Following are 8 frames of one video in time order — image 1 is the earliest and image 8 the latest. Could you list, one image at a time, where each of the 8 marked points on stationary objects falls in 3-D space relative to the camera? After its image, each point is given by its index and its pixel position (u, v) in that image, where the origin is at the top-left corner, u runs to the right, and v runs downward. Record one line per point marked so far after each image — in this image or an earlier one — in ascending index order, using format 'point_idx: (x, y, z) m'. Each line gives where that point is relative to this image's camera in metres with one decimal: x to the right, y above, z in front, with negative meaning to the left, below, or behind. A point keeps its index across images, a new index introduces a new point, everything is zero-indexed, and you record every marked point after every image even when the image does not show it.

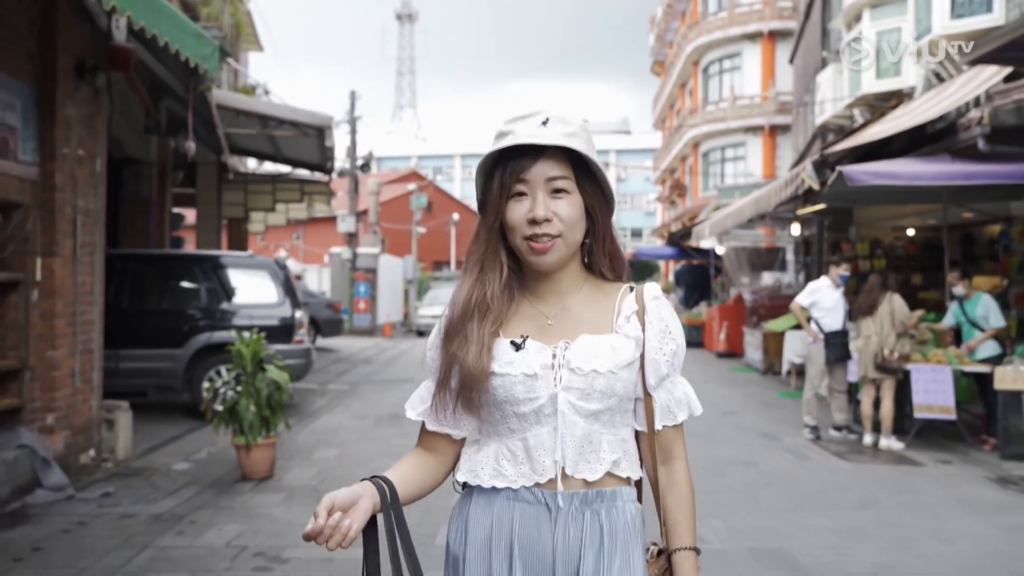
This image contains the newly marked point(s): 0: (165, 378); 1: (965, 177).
0: (-3.6, -0.9, +9.2) m
1: (+4.1, +1.0, +7.9) m
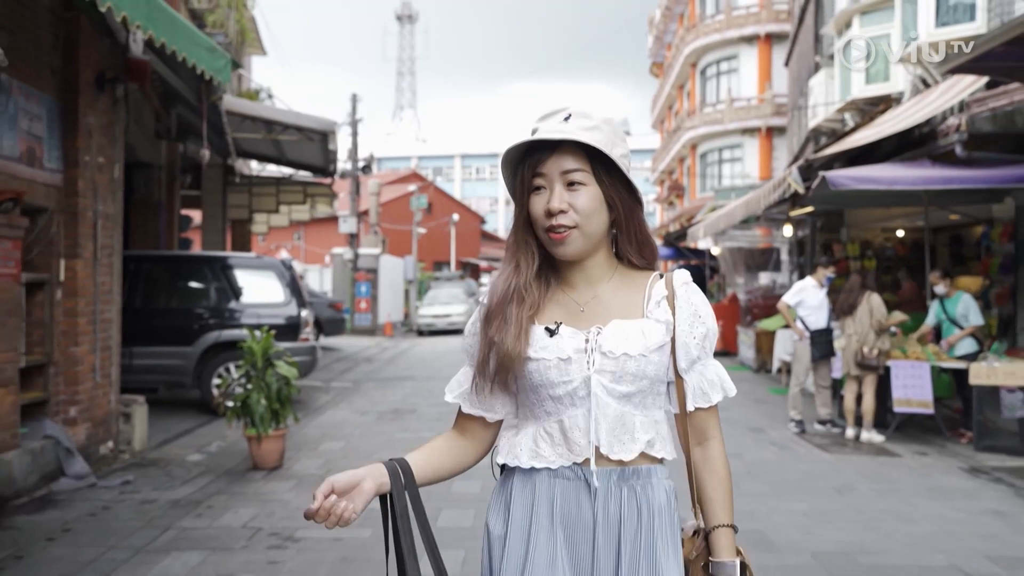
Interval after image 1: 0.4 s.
0: (-3.6, -0.9, +9.5) m
1: (+4.1, +1.0, +8.2) m
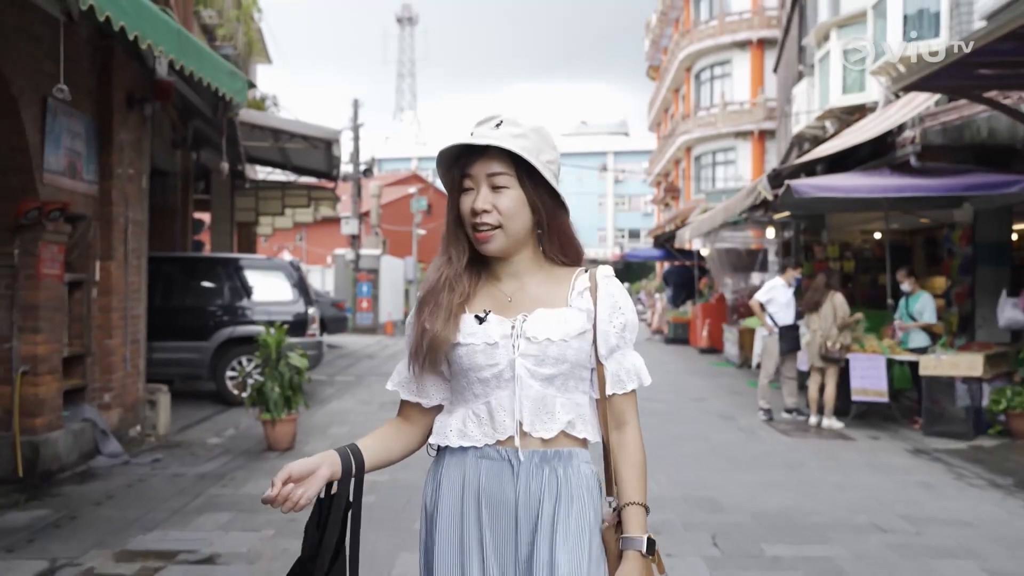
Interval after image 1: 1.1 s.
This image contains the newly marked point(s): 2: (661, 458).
0: (-3.7, -0.9, +10.3) m
1: (+4.0, +1.0, +9.0) m
2: (+1.2, -1.4, +7.0) m
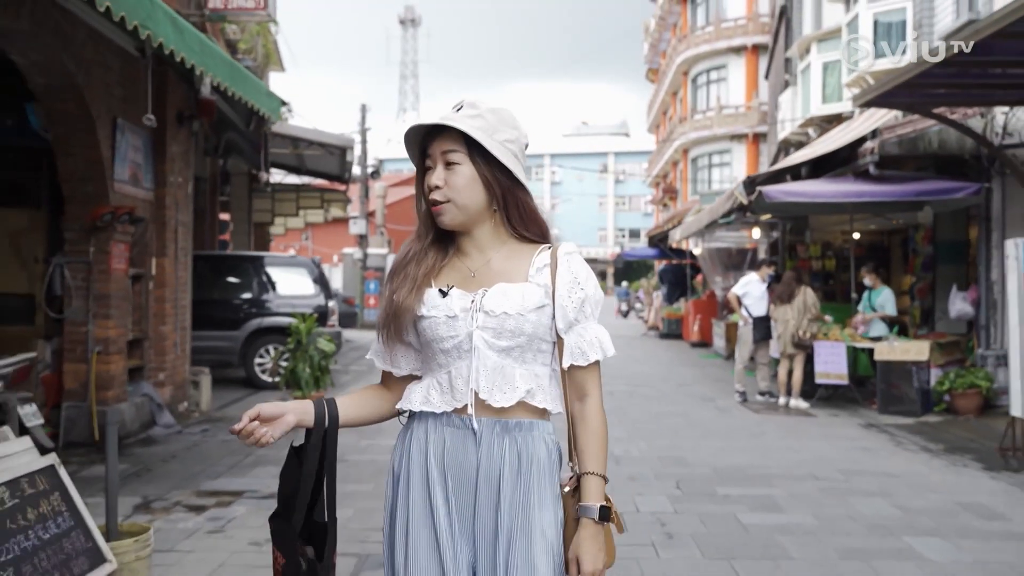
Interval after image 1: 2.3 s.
0: (-3.7, -0.9, +11.3) m
1: (+4.0, +1.1, +10.0) m
2: (+1.2, -1.3, +8.0) m
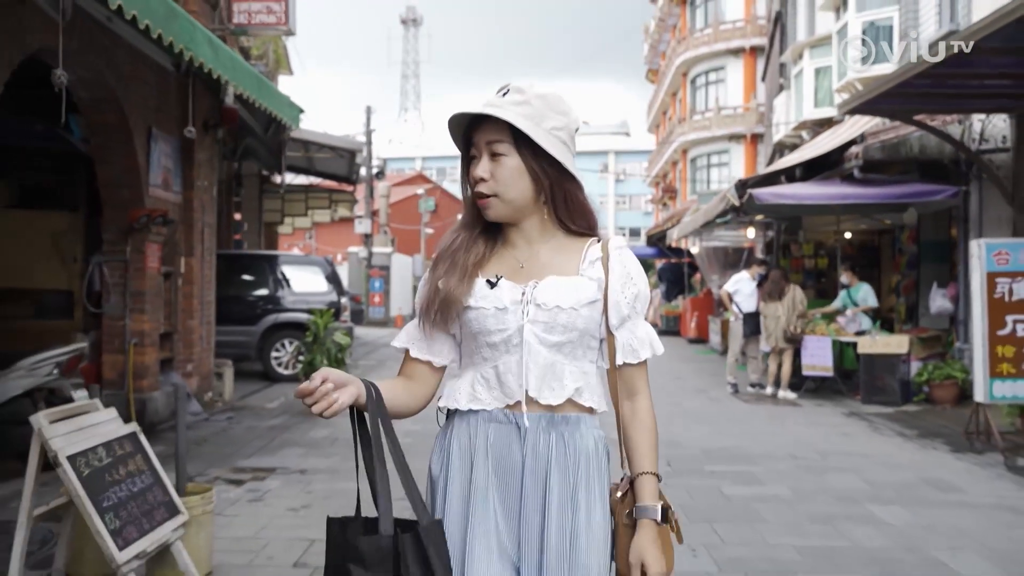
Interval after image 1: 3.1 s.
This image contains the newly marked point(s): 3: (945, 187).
0: (-3.7, -0.8, +11.9) m
1: (+4.0, +1.1, +10.6) m
2: (+1.2, -1.3, +8.6) m
3: (+5.2, +1.2, +10.5) m
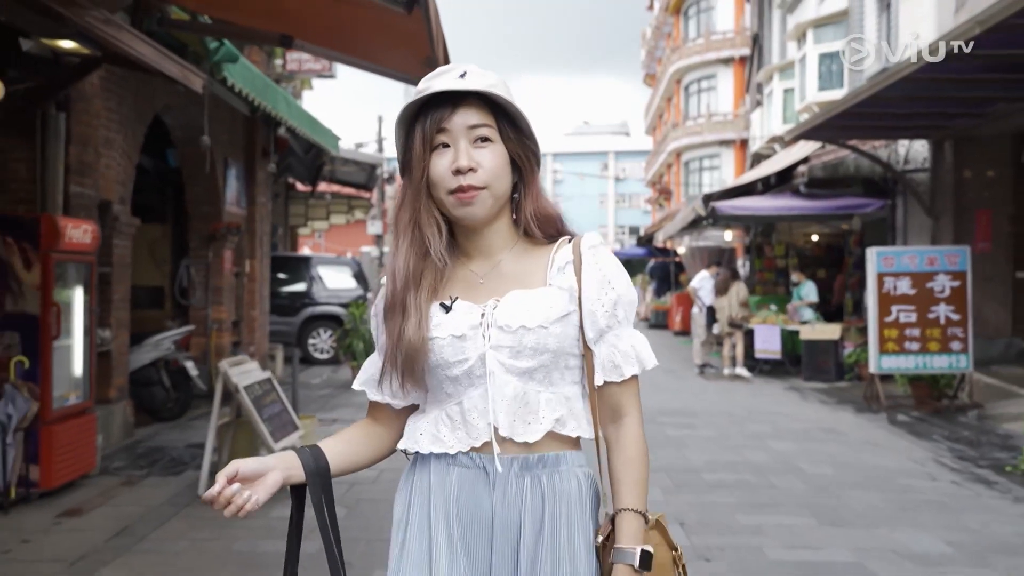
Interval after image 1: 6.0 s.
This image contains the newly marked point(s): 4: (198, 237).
0: (-3.7, -0.8, +13.9) m
1: (+4.1, +1.1, +12.6) m
2: (+1.3, -1.2, +10.6) m
3: (+5.2, +1.2, +12.5) m
4: (-3.5, +0.6, +9.7) m
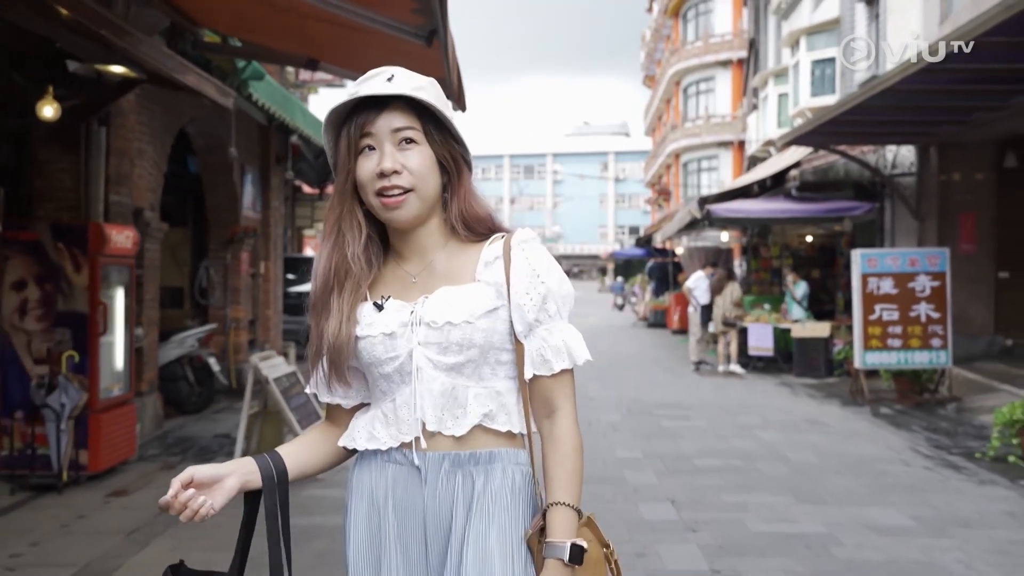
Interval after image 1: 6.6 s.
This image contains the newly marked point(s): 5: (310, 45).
0: (-3.6, -0.8, +14.4) m
1: (+4.1, +1.1, +13.1) m
2: (+1.3, -1.2, +11.1) m
3: (+5.2, +1.2, +13.0) m
4: (-3.4, +0.6, +10.1) m
5: (-1.3, +1.6, +5.6) m
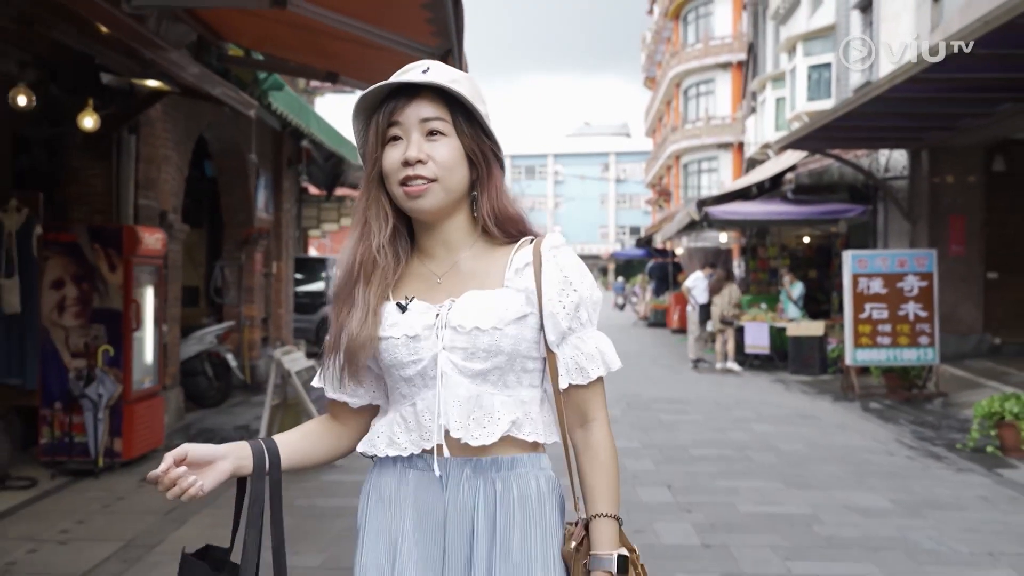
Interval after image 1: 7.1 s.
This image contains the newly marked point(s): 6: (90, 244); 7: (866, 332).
0: (-3.6, -0.8, +14.8) m
1: (+4.2, +1.1, +13.5) m
2: (+1.4, -1.2, +11.5) m
3: (+5.3, +1.2, +13.4) m
4: (-3.4, +0.6, +10.5) m
5: (-1.3, +1.6, +6.0) m
6: (-2.9, +0.3, +5.9) m
7: (+3.9, -0.5, +9.5) m
